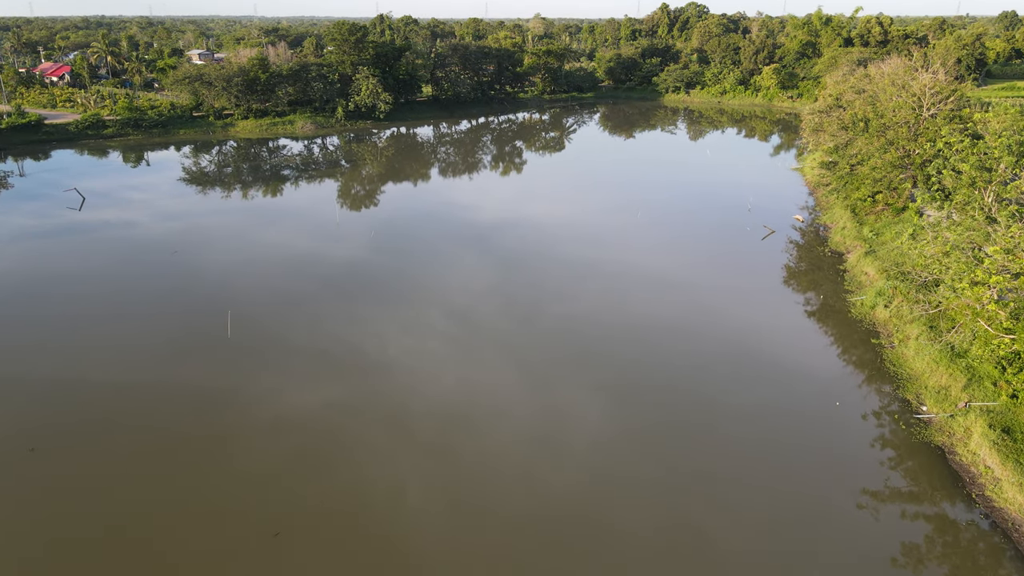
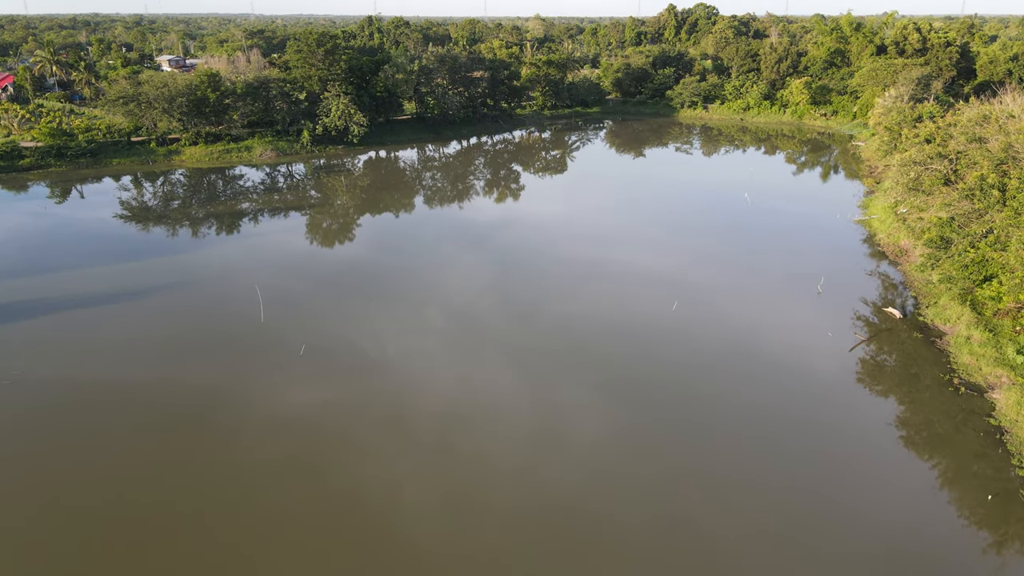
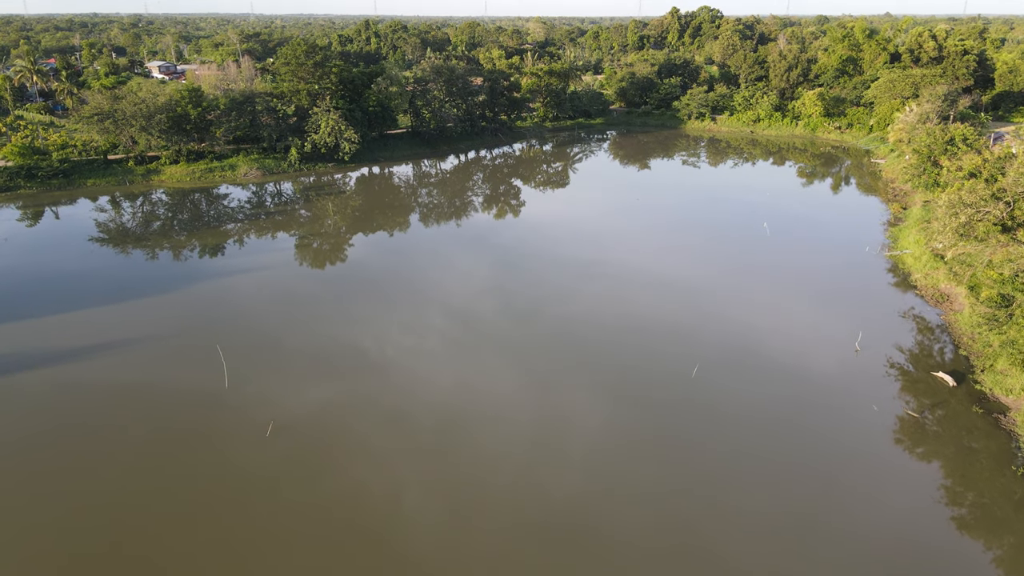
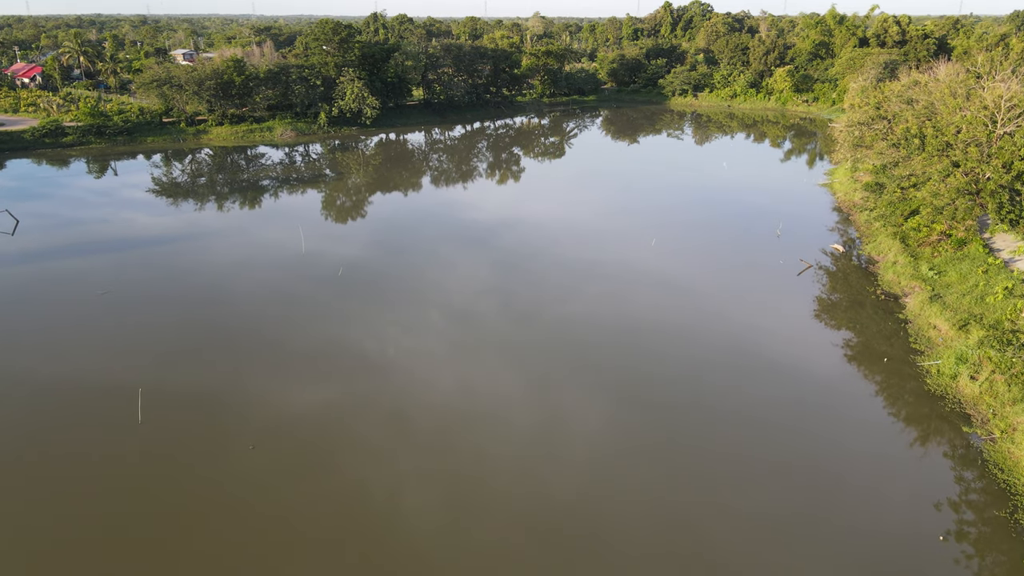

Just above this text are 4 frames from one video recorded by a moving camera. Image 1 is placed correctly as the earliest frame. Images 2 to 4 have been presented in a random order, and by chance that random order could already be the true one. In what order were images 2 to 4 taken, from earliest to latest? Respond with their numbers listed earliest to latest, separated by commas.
4, 2, 3
